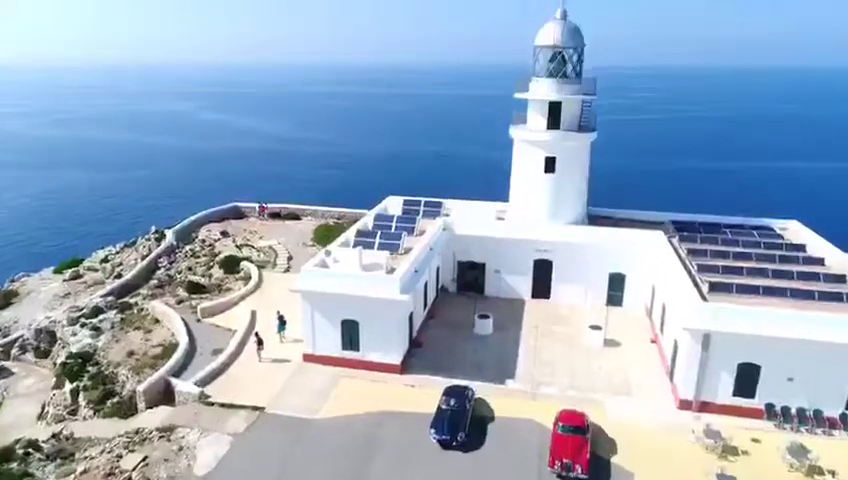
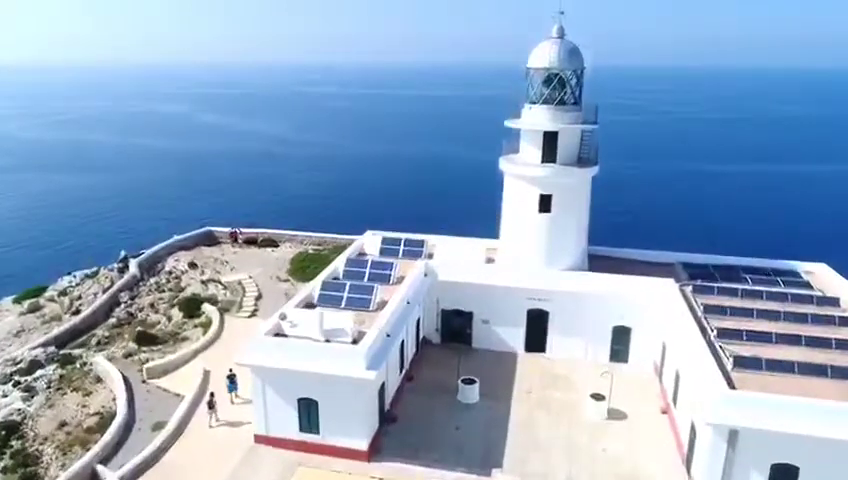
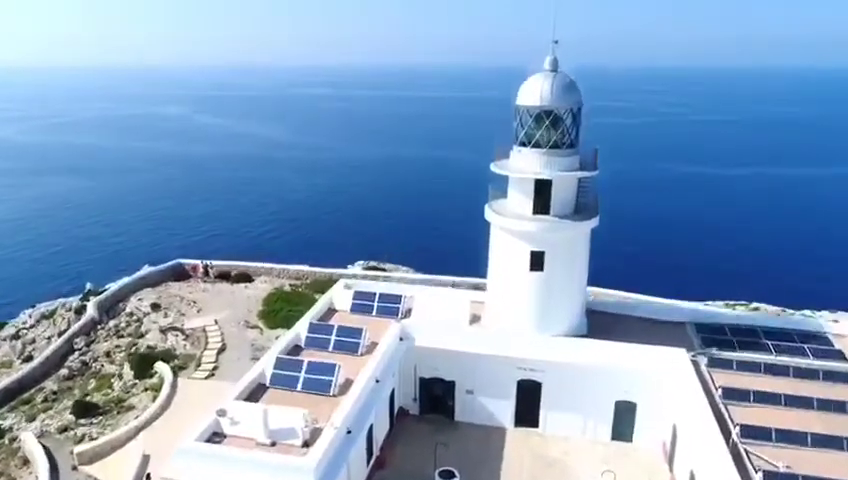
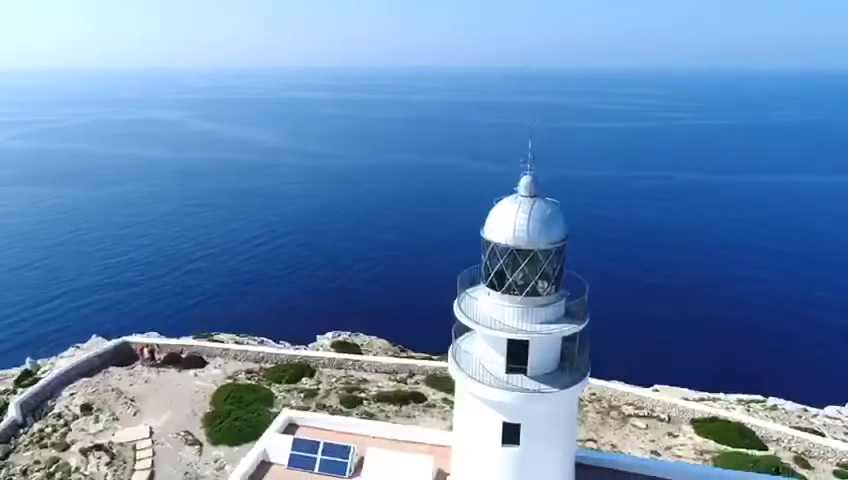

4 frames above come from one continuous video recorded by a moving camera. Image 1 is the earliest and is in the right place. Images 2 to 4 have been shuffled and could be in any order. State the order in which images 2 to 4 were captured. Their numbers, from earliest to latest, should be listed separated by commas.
2, 3, 4
